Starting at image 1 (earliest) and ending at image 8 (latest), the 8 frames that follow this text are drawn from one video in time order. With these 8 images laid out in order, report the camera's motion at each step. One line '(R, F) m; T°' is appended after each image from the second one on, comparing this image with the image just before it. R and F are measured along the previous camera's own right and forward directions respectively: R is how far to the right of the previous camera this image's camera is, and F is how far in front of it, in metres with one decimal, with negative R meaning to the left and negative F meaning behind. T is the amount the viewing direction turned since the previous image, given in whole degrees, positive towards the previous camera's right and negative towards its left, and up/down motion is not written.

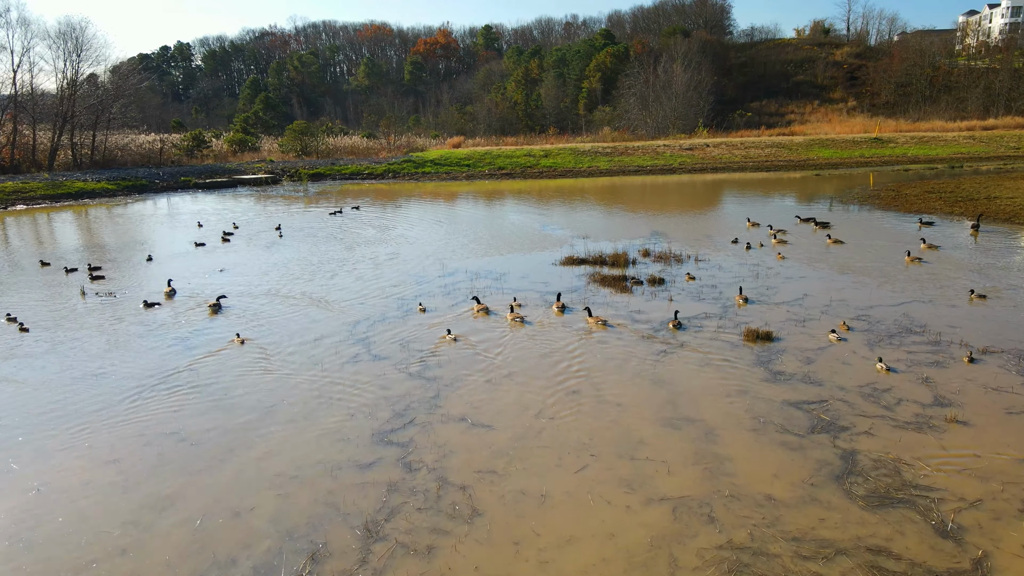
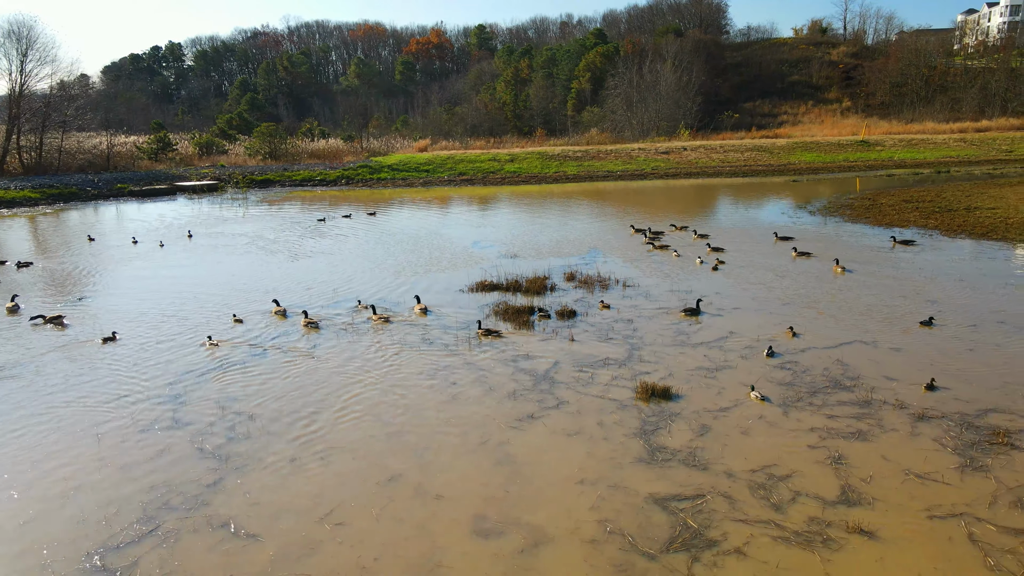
(+2.2, +2.0) m; 0°
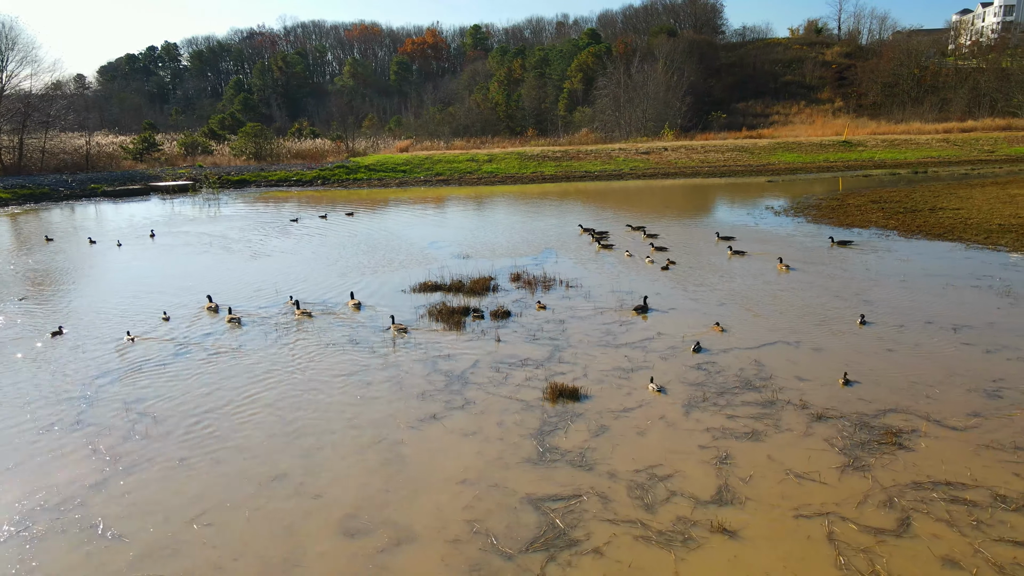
(+1.3, 0.0) m; 0°
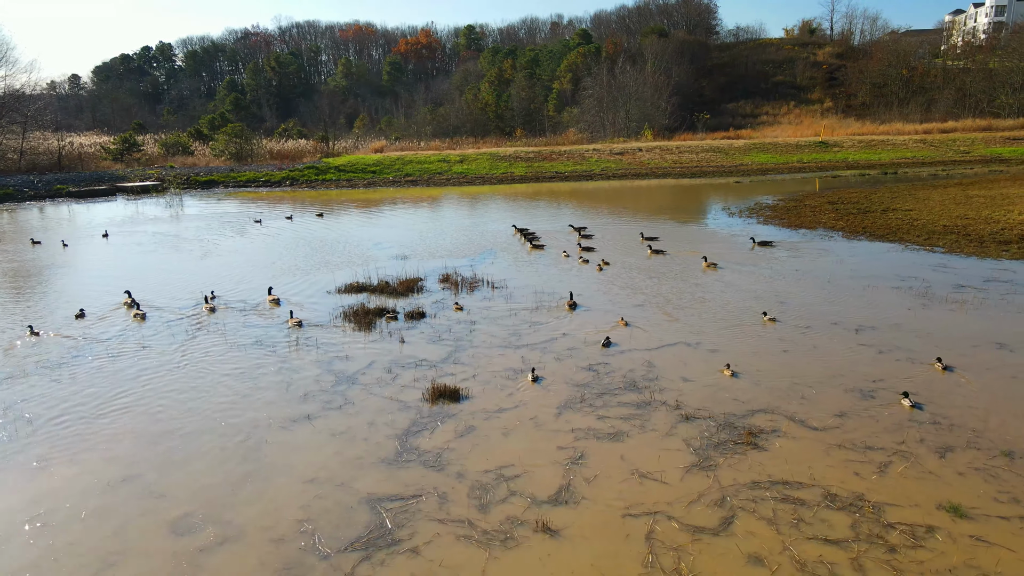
(+1.6, -0.1) m; 0°
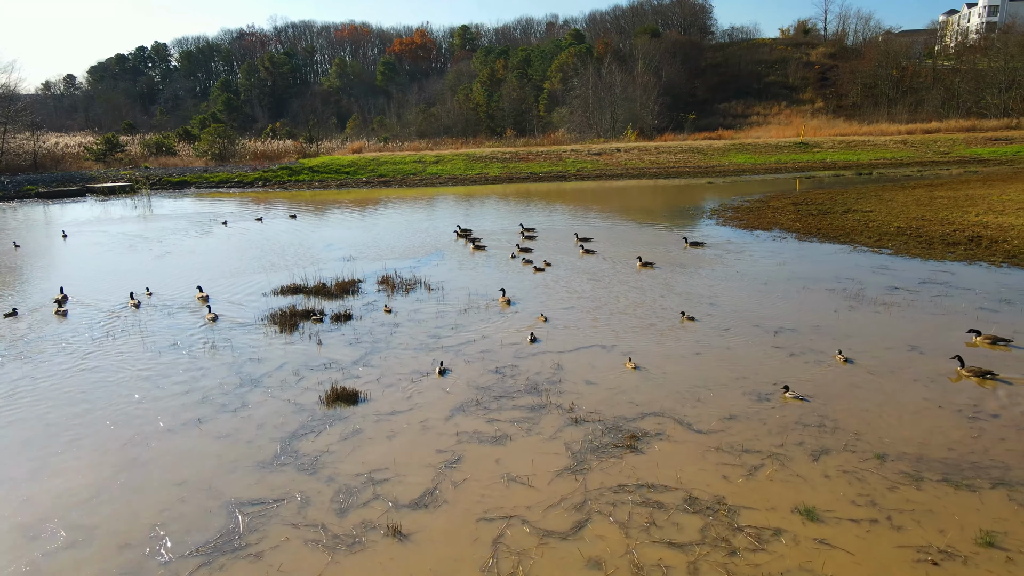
(+1.4, 0.0) m; 0°
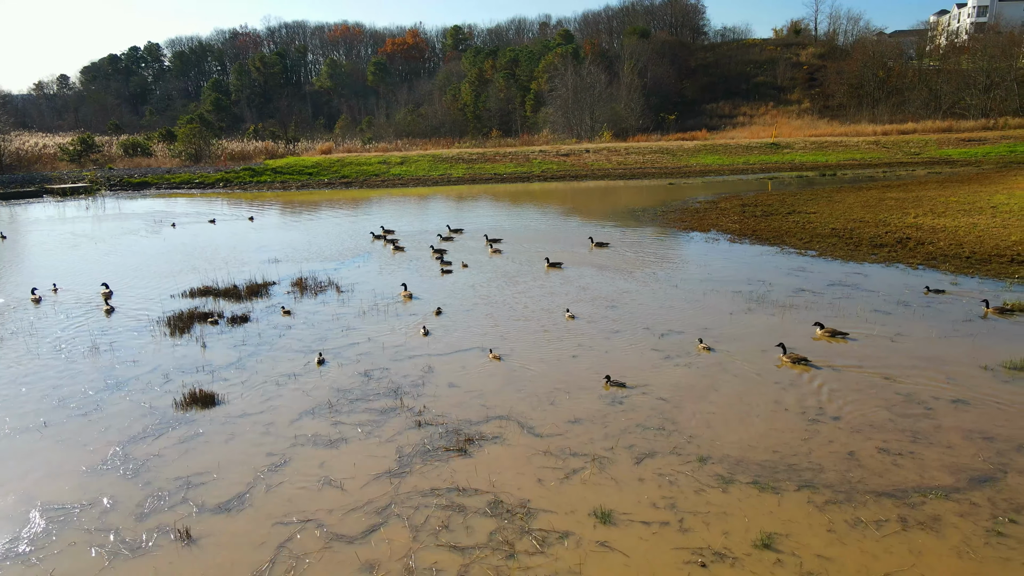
(+2.0, -0.1) m; 0°
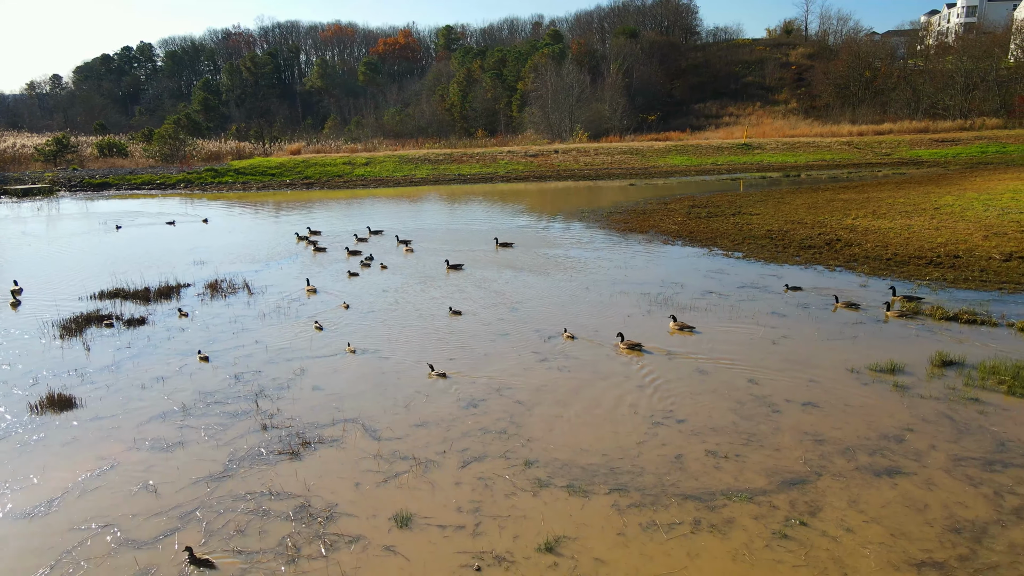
(+1.9, 0.0) m; 0°
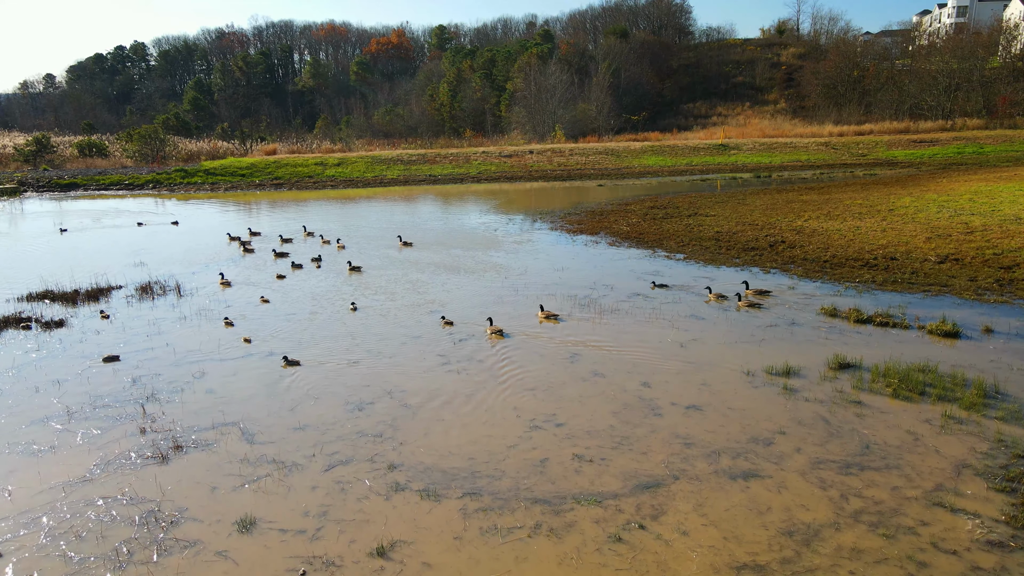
(+1.5, 0.0) m; 0°
